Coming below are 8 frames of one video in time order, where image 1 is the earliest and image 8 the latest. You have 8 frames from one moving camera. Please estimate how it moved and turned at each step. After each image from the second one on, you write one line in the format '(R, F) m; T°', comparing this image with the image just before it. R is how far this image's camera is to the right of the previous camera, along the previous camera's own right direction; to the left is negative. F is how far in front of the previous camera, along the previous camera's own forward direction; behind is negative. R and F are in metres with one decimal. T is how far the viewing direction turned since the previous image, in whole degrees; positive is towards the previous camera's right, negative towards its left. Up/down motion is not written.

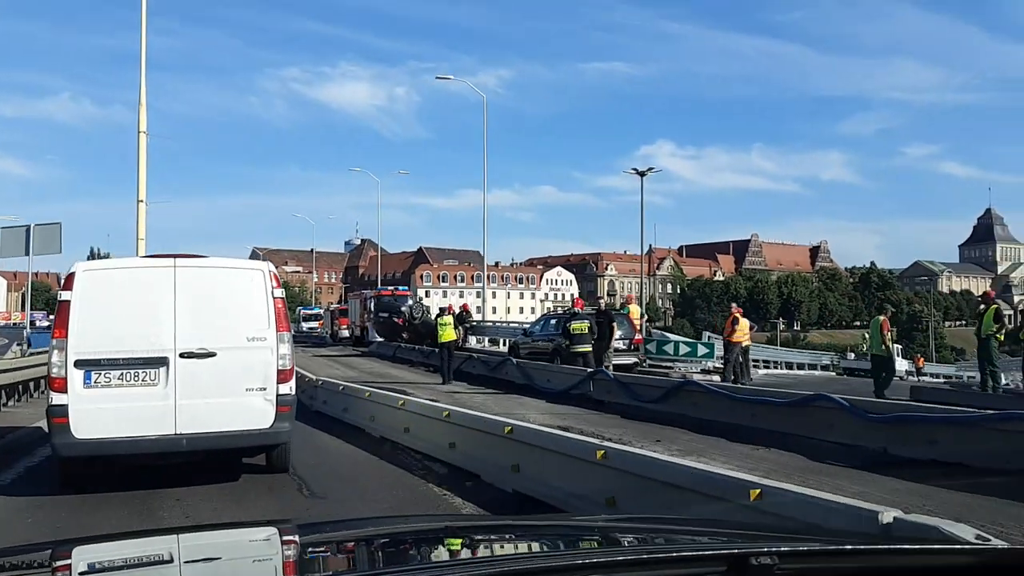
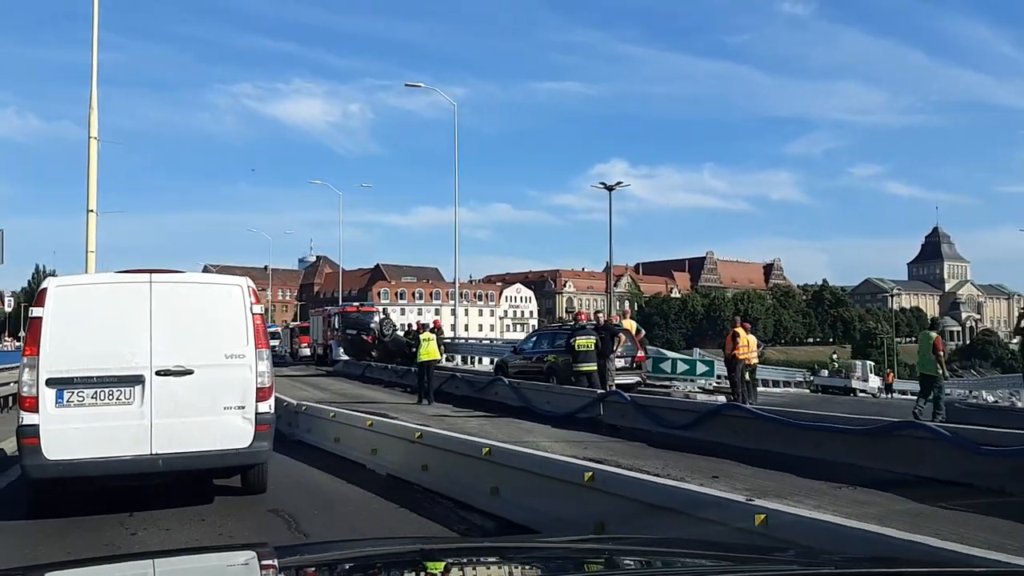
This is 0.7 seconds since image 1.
(-0.4, +0.9) m; +3°
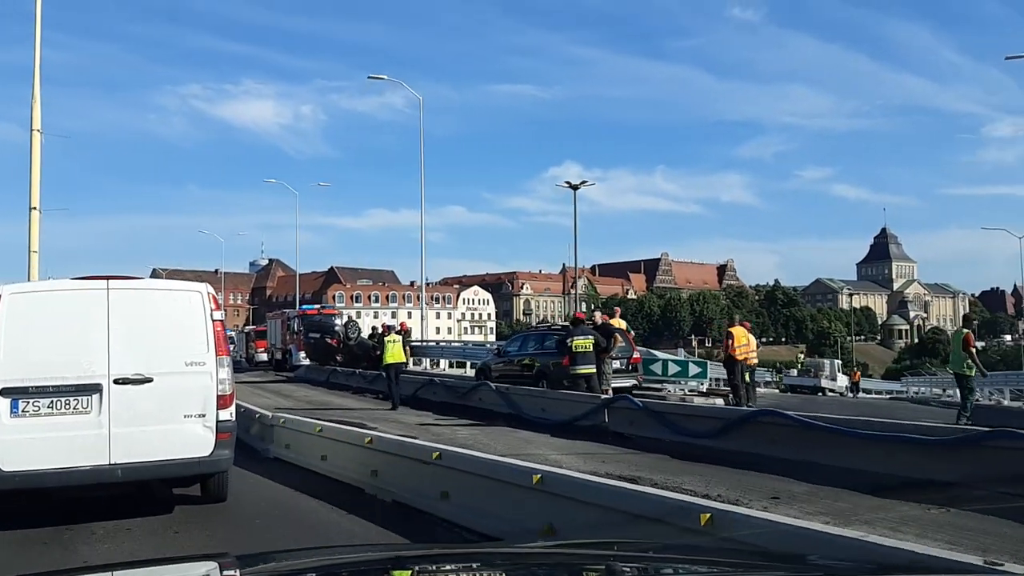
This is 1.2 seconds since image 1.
(-0.4, +0.8) m; +3°
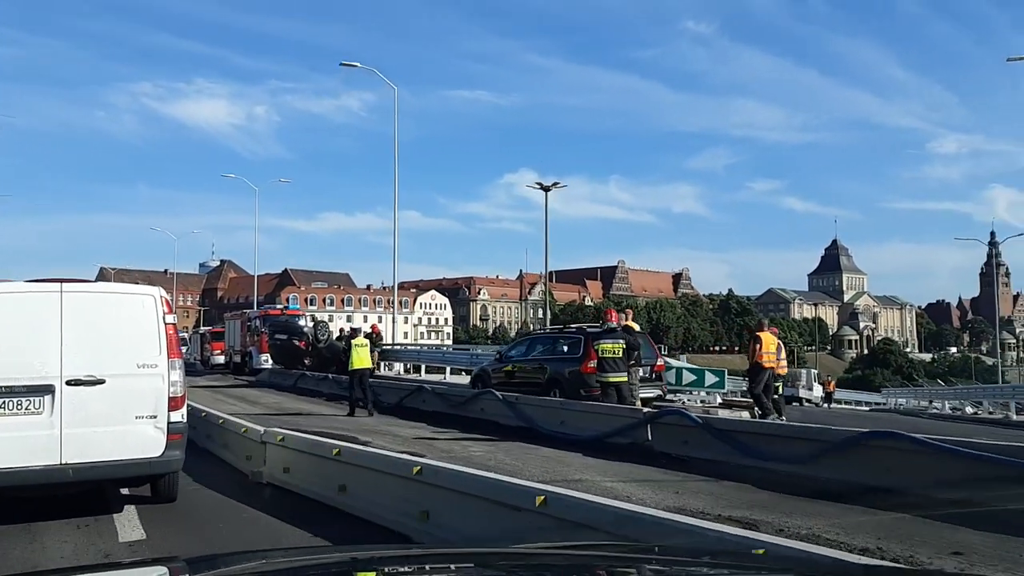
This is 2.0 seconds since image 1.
(-0.6, +1.1) m; +3°
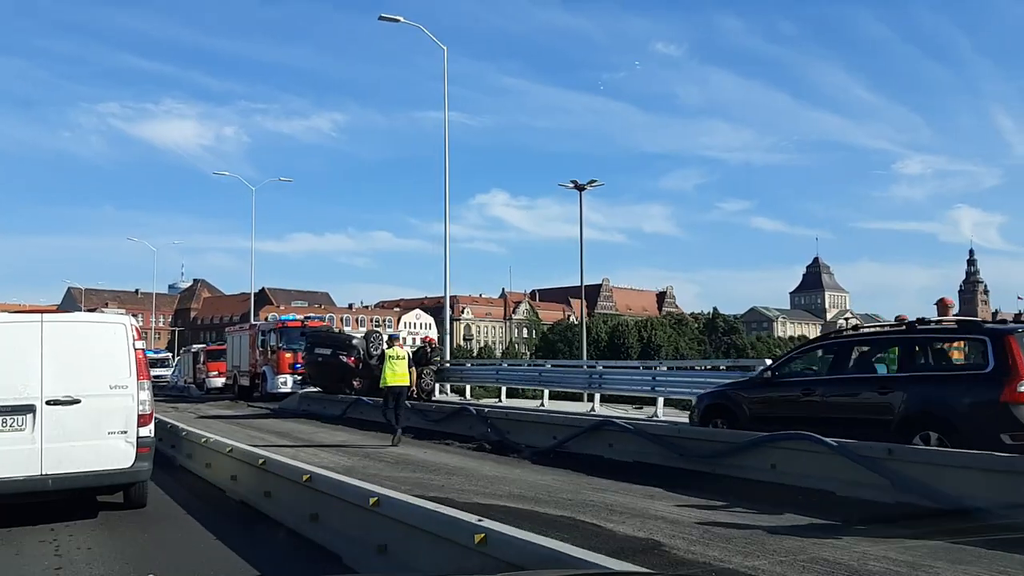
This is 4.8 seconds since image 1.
(-2.1, +4.0) m; +2°
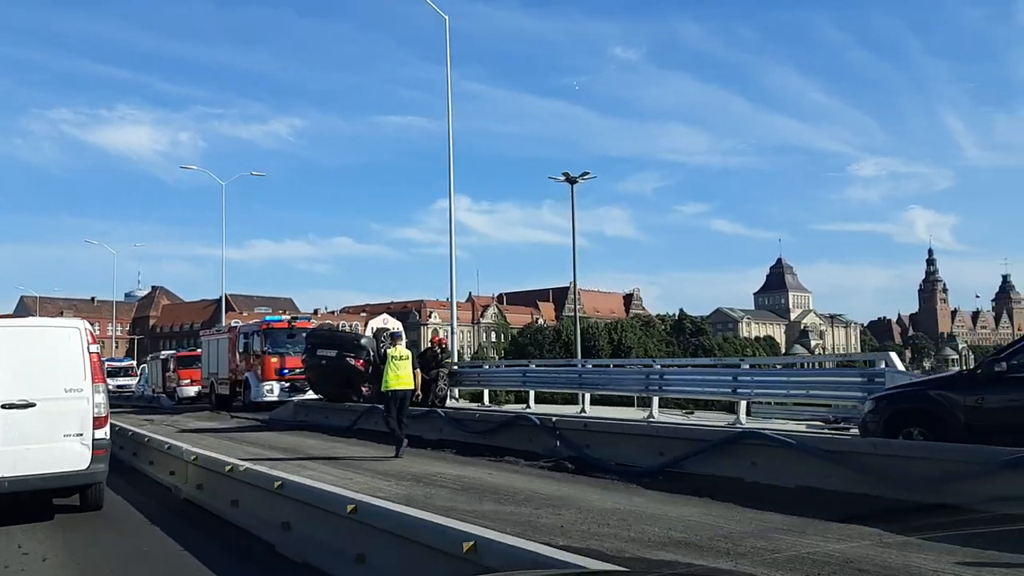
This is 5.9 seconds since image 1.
(-0.9, +1.7) m; +2°
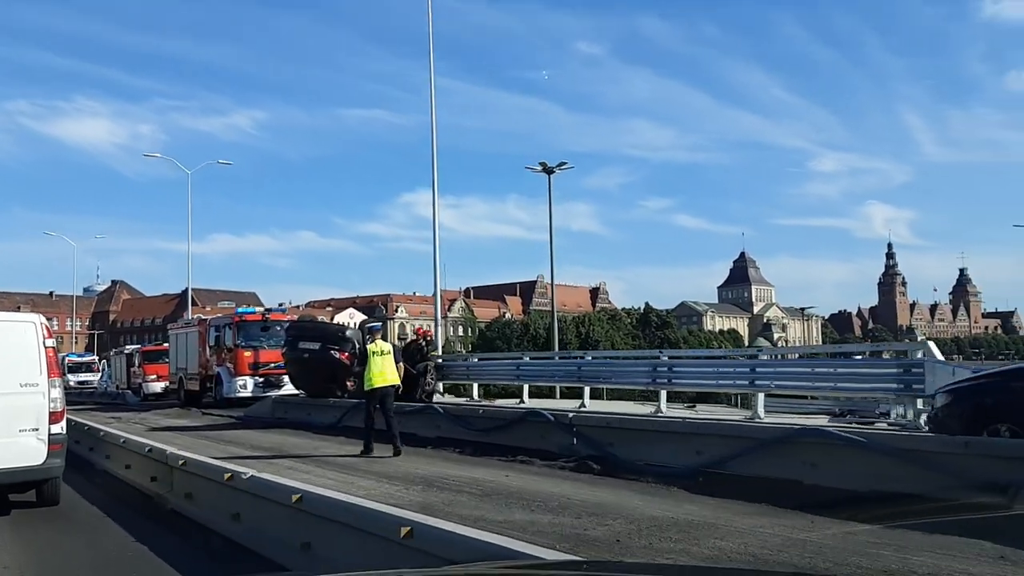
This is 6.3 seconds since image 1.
(-0.4, +0.6) m; +2°
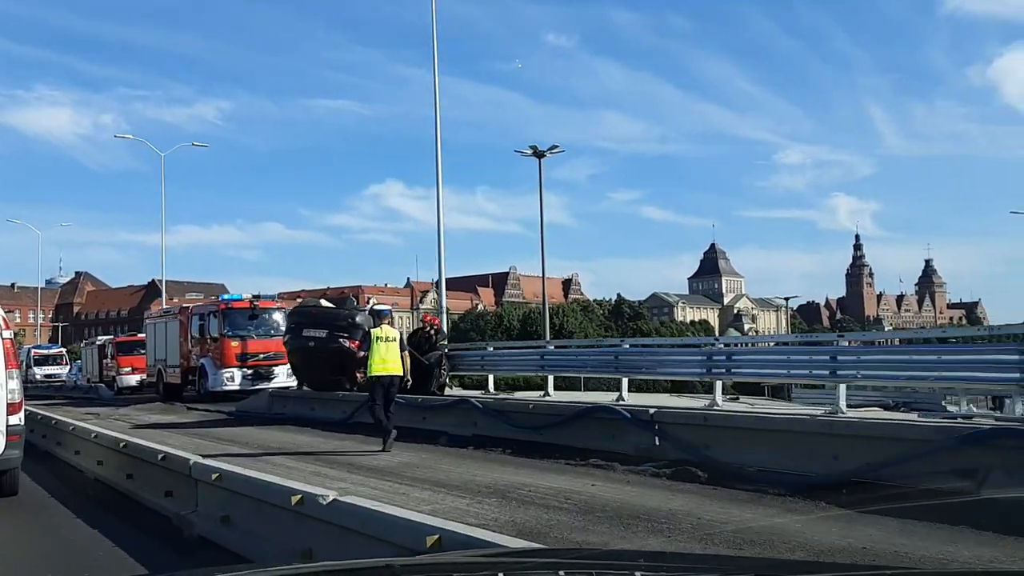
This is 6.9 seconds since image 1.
(-0.7, +1.1) m; +2°
